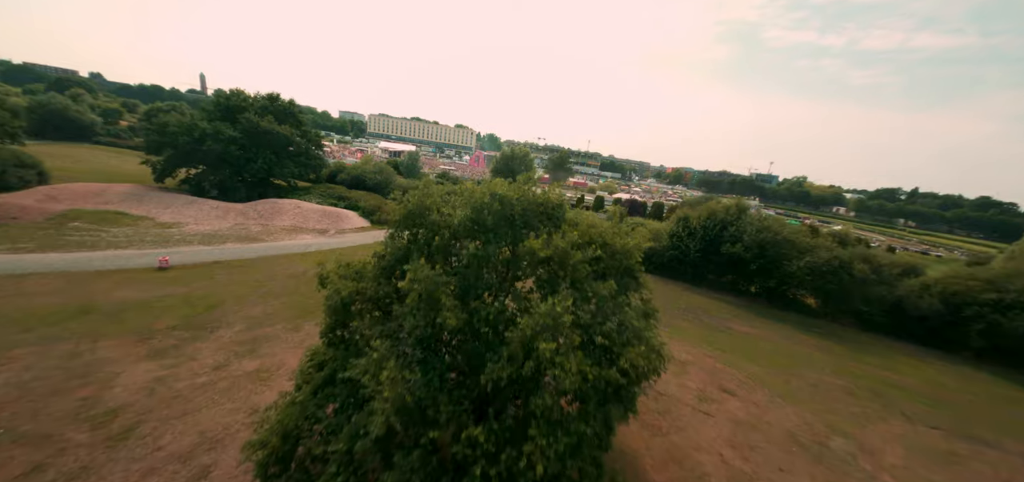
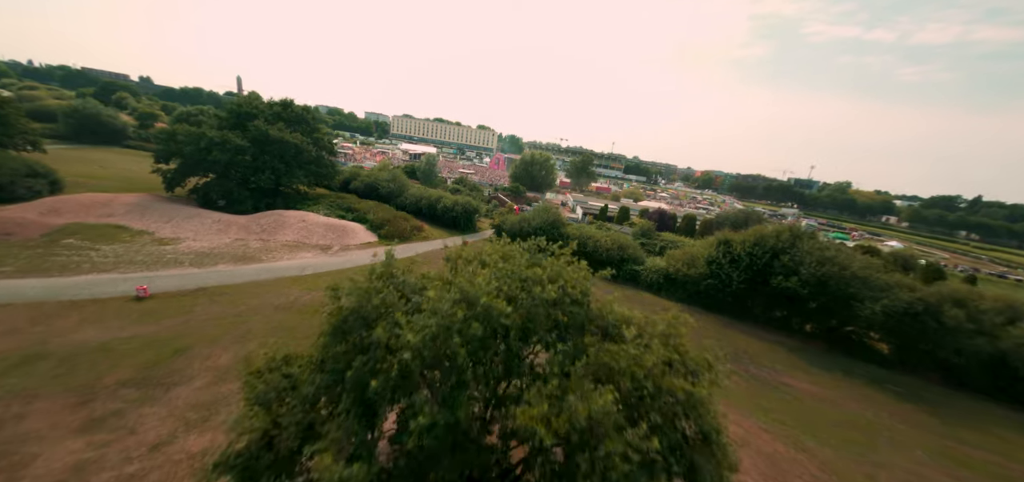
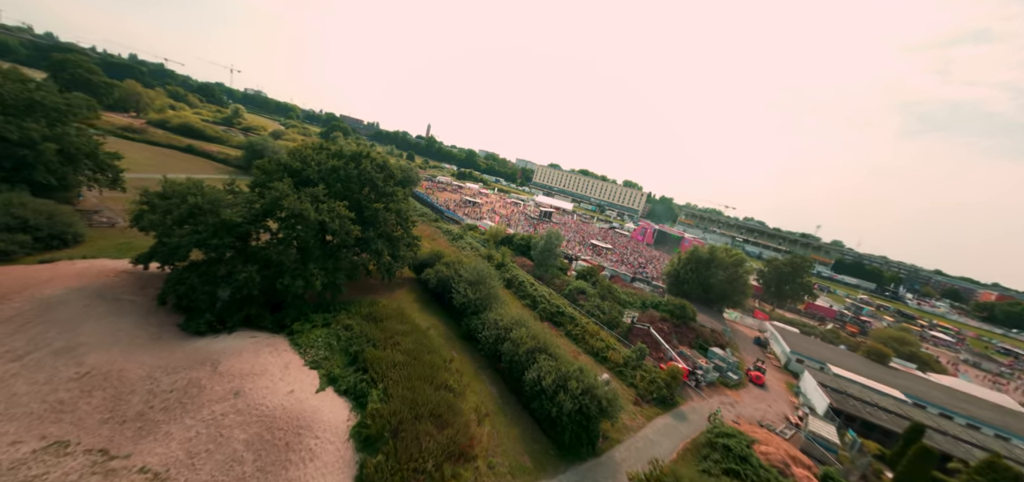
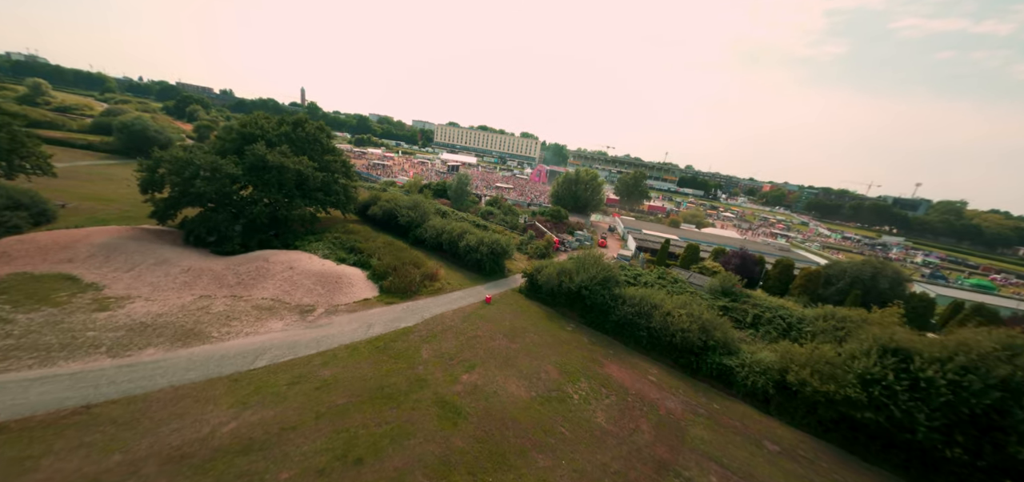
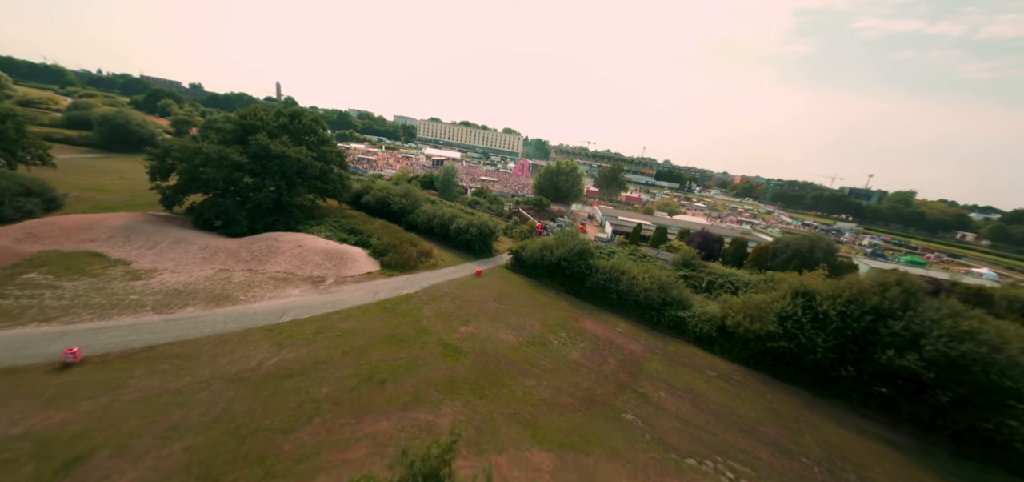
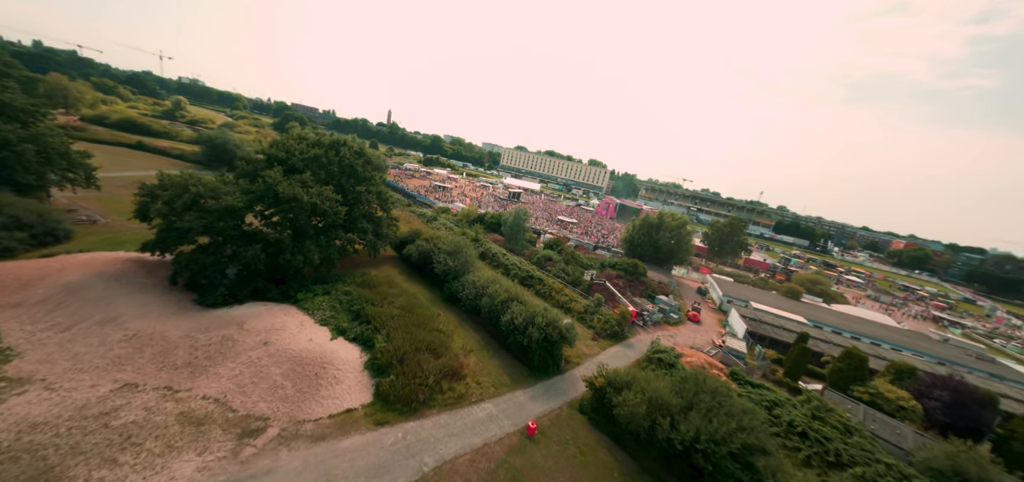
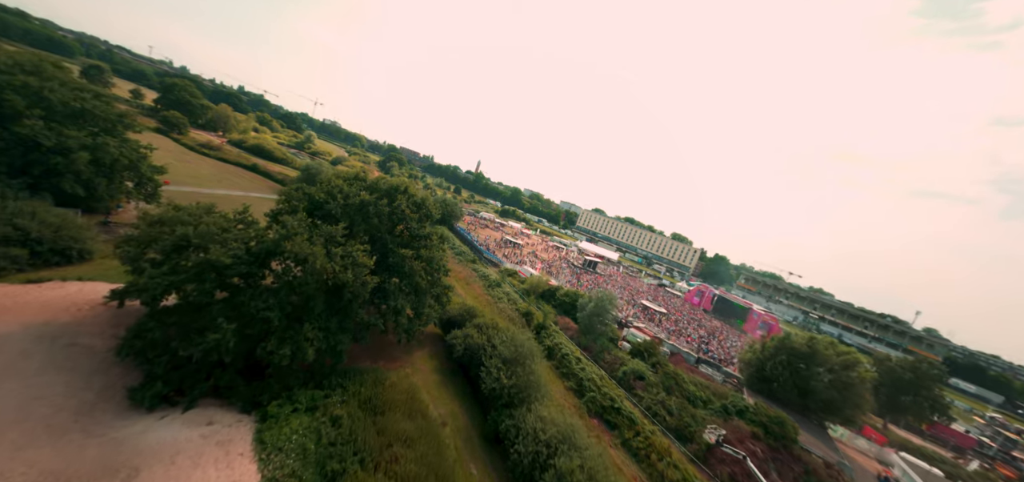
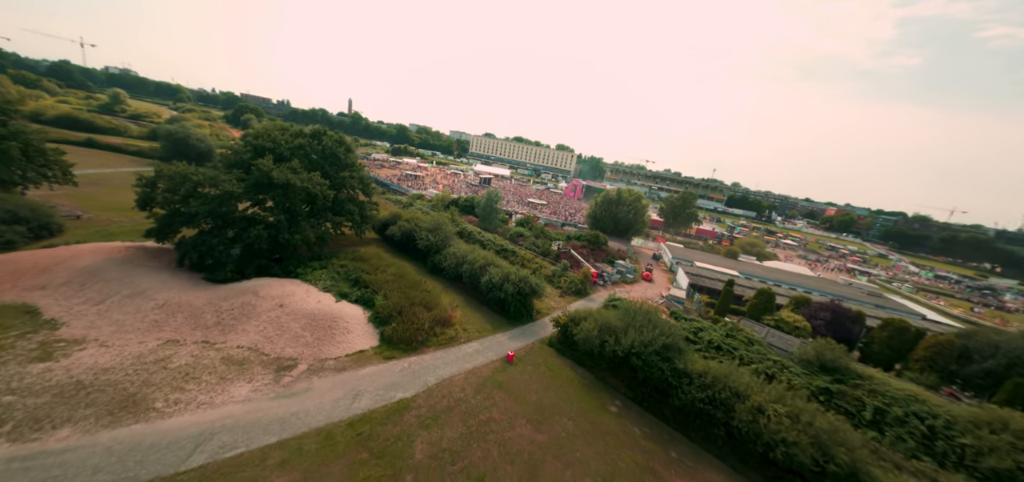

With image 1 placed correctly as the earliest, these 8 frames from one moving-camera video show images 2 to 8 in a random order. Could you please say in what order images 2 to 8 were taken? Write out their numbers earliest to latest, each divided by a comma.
2, 5, 4, 8, 6, 3, 7
